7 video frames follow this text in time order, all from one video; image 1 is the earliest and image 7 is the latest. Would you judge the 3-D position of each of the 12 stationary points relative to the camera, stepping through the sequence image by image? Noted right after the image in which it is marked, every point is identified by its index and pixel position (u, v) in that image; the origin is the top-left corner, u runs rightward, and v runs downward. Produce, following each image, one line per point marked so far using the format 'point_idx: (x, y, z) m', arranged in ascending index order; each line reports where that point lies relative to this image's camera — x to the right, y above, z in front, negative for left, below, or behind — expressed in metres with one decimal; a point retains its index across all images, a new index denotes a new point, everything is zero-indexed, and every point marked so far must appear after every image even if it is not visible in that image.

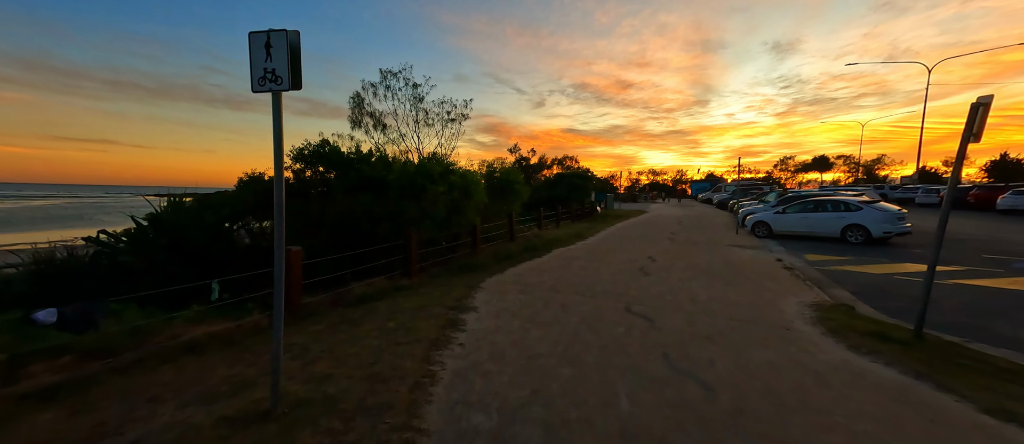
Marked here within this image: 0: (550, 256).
0: (+1.0, -0.9, +10.3) m
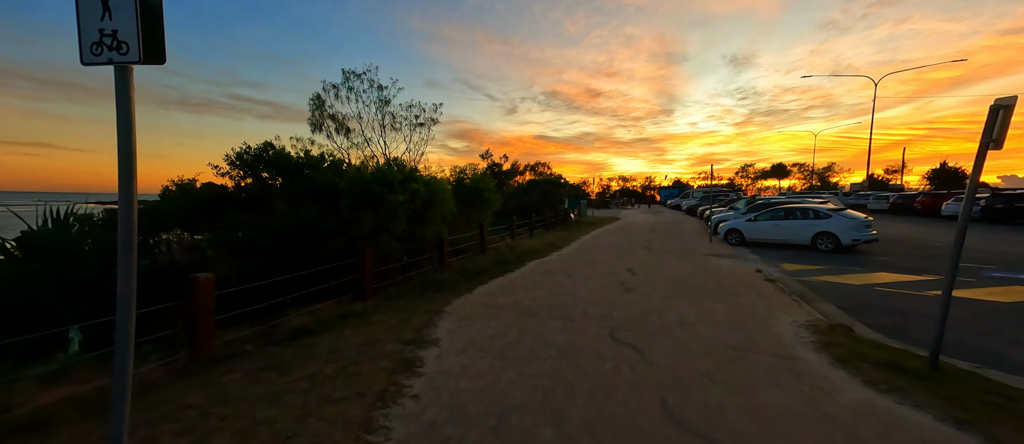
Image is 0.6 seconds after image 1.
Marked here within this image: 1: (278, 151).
0: (+0.3, -1.2, +9.6) m
1: (-4.8, +1.4, +7.9) m
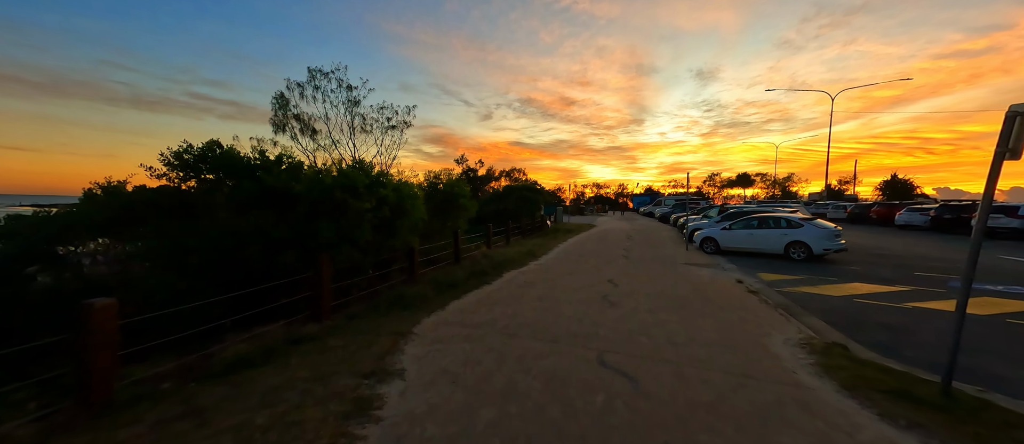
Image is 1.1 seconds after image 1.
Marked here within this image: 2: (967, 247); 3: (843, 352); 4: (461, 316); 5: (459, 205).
0: (-0.3, -1.4, +9.0) m
1: (-5.2, +1.3, +7.0) m
2: (+21.5, -1.2, +18.2) m
3: (+4.2, -1.7, +4.9) m
4: (-0.8, -1.5, +6.2) m
5: (-1.5, +0.5, +10.9) m
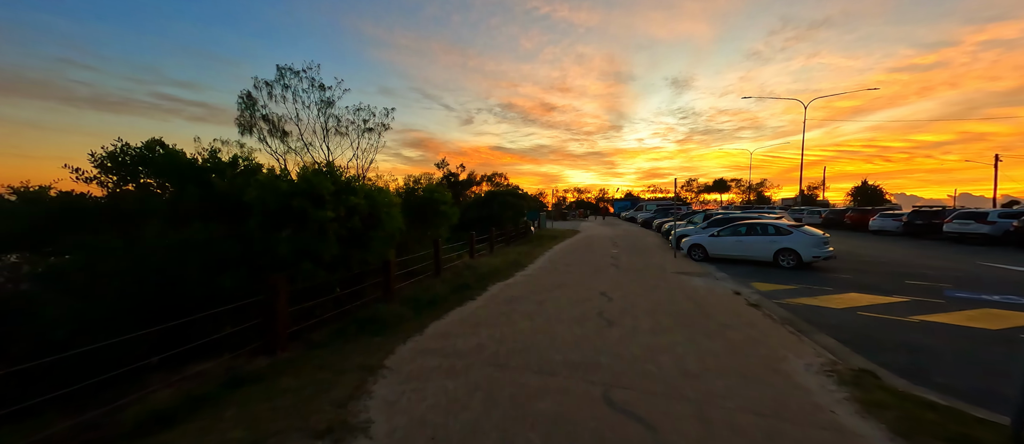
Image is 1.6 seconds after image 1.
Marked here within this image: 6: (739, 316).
0: (-0.6, -1.6, +8.2) m
1: (-5.4, +1.1, +6.1) m
2: (+20.7, -1.5, +18.5) m
3: (+4.1, -1.8, +4.4) m
4: (-1.0, -1.7, +5.4) m
5: (-1.9, +0.3, +10.1) m
6: (+4.3, -1.8, +7.4) m
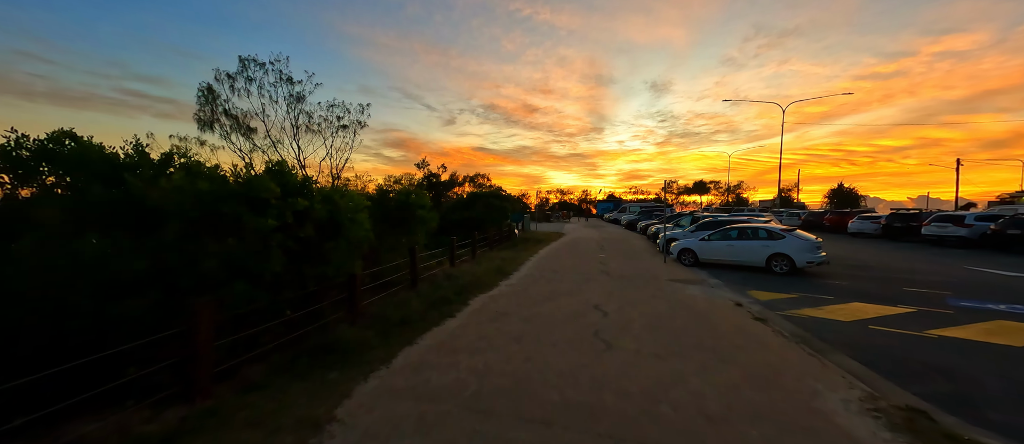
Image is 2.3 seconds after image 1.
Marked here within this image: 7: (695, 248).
0: (-0.9, -1.7, +7.3) m
1: (-5.6, +1.0, +4.9) m
2: (+19.9, -1.6, +18.5) m
3: (+4.0, -1.9, +3.6) m
4: (-1.2, -1.8, +4.5) m
5: (-2.3, +0.1, +9.1) m
6: (+4.1, -1.9, +6.7) m
7: (+7.3, -1.0, +15.4) m
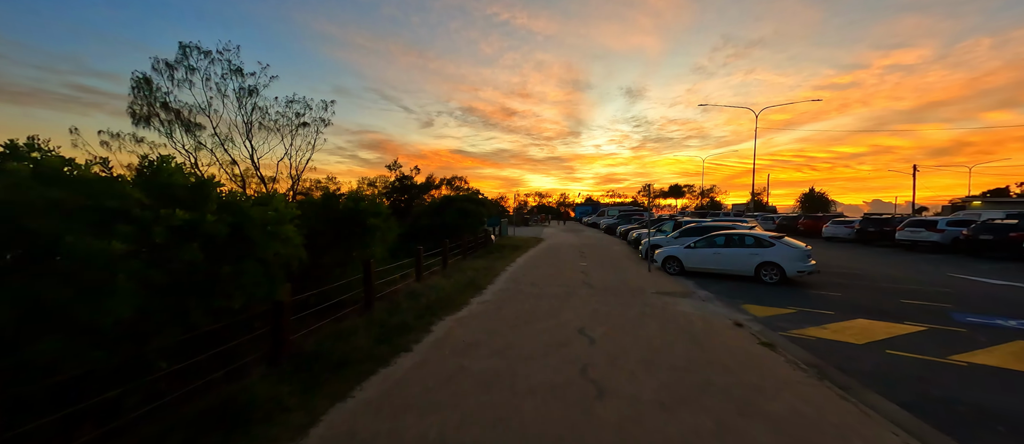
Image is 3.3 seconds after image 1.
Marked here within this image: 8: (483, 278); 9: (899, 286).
0: (-1.4, -1.9, +6.0) m
1: (-6.0, +0.8, +3.4) m
2: (+18.8, -1.9, +18.4) m
3: (+3.7, -2.1, +2.6) m
4: (-1.5, -2.0, +3.2) m
5: (-2.9, -0.1, +7.7) m
6: (+3.6, -2.1, +5.6) m
7: (+6.4, -1.3, +14.6) m
8: (-1.0, -1.8, +12.2) m
9: (+12.0, -2.0, +12.0) m
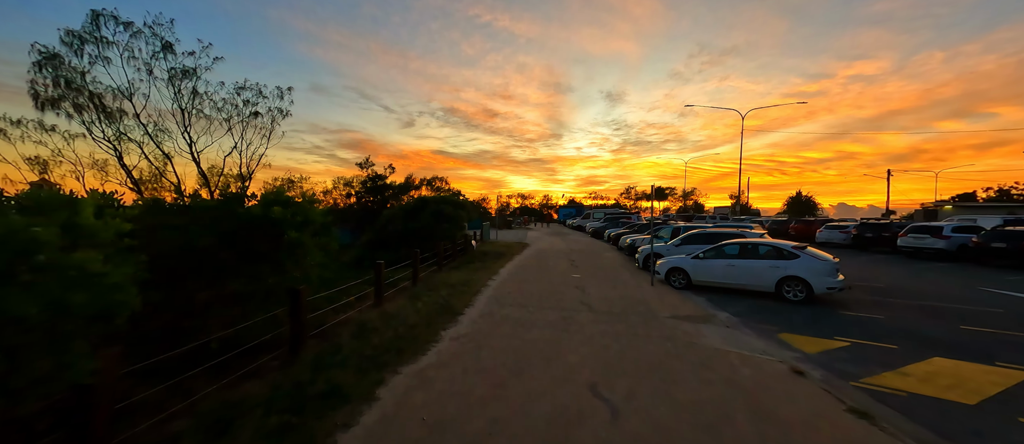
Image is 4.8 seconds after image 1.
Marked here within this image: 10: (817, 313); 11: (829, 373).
0: (-1.5, -2.1, +3.8) m
1: (-6.0, +0.6, +1.0) m
2: (+18.1, -2.2, +17.1) m
3: (+3.7, -2.3, +0.7) m
4: (-1.5, -2.1, +1.0) m
5: (-3.1, -0.3, +5.5) m
6: (+3.5, -2.3, +3.7) m
7: (+5.8, -1.5, +12.7) m
8: (-1.4, -2.0, +10.0) m
9: (+11.6, -2.2, +10.4) m
10: (+7.9, -2.4, +9.9) m
11: (+5.0, -2.4, +6.1) m
